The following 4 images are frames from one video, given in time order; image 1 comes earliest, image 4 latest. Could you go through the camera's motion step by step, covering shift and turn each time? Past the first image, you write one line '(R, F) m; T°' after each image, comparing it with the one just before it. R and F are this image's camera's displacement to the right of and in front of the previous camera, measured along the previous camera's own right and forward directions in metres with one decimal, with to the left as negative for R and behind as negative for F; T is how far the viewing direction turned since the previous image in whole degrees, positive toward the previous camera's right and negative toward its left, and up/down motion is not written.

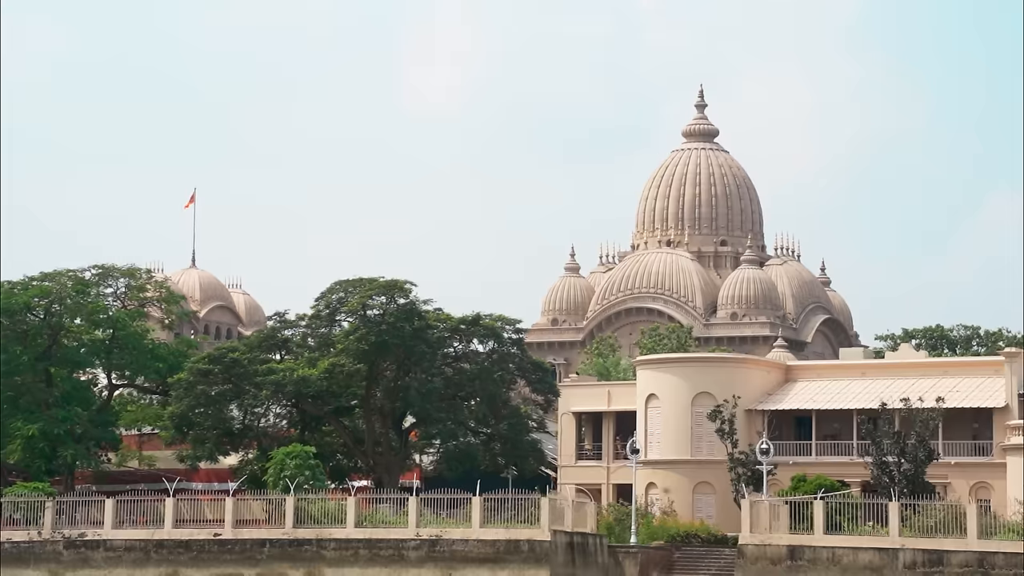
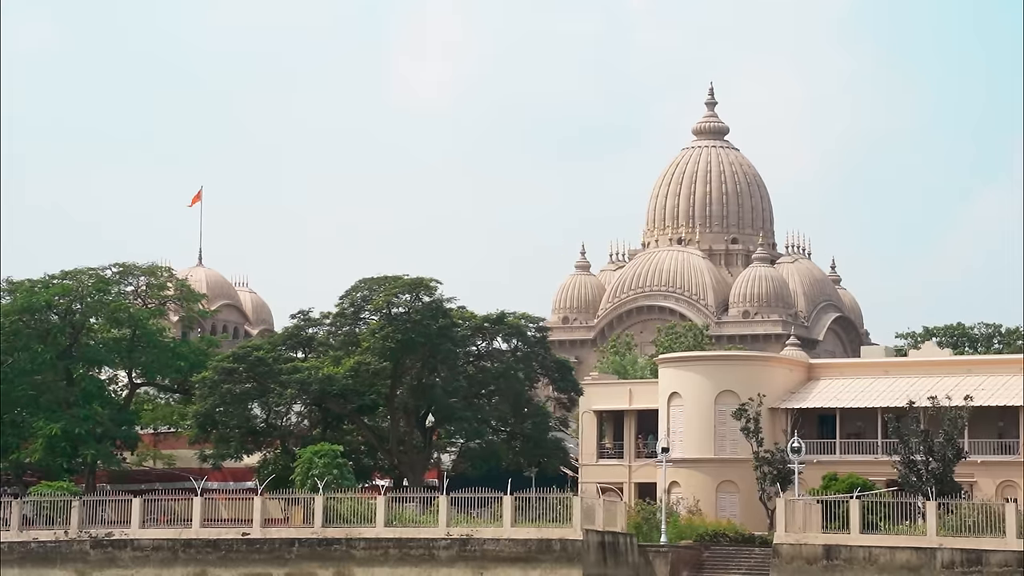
(-0.4, +0.2) m; 0°
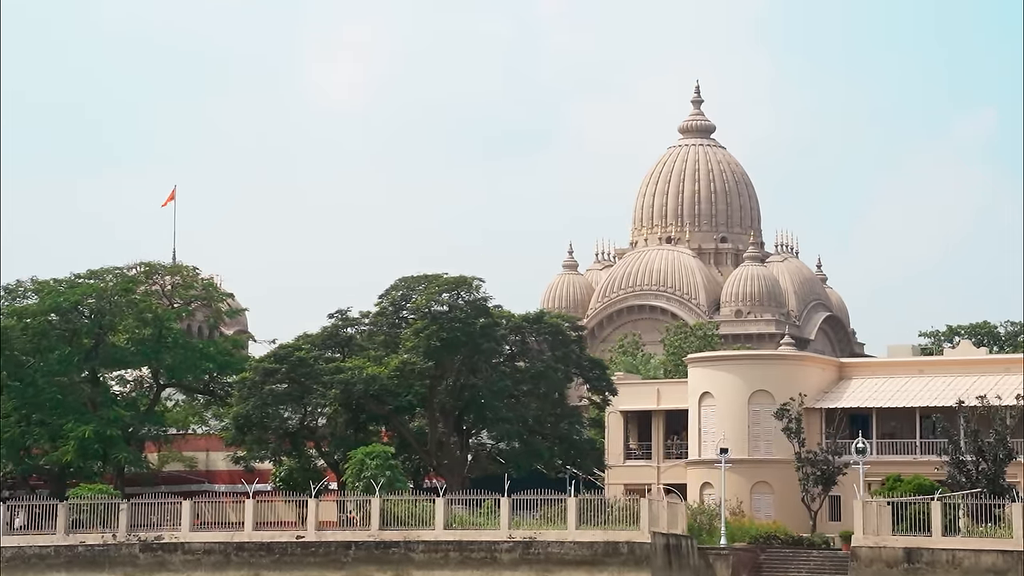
(-1.6, +0.5) m; +1°
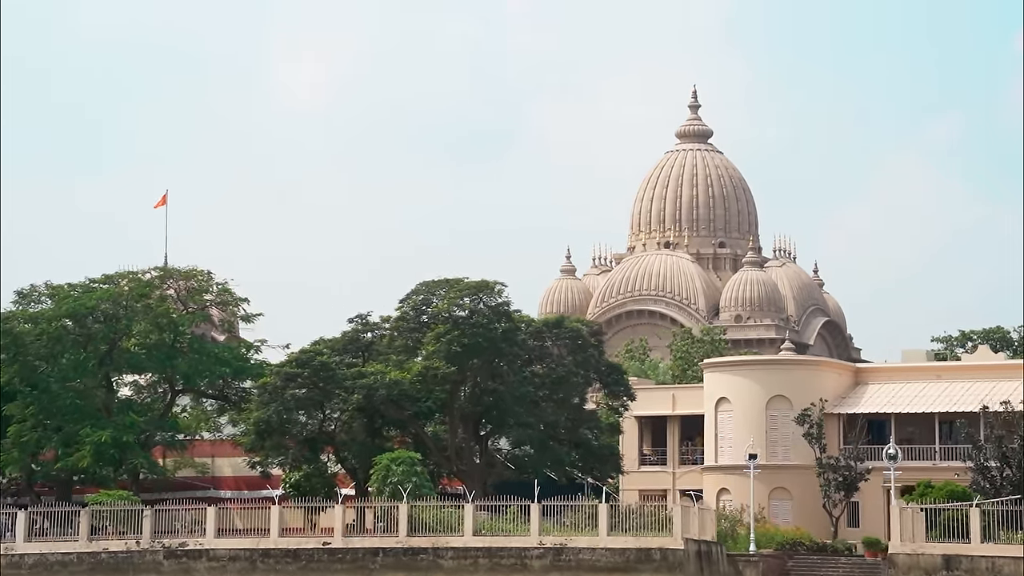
(-0.7, +0.2) m; 0°
